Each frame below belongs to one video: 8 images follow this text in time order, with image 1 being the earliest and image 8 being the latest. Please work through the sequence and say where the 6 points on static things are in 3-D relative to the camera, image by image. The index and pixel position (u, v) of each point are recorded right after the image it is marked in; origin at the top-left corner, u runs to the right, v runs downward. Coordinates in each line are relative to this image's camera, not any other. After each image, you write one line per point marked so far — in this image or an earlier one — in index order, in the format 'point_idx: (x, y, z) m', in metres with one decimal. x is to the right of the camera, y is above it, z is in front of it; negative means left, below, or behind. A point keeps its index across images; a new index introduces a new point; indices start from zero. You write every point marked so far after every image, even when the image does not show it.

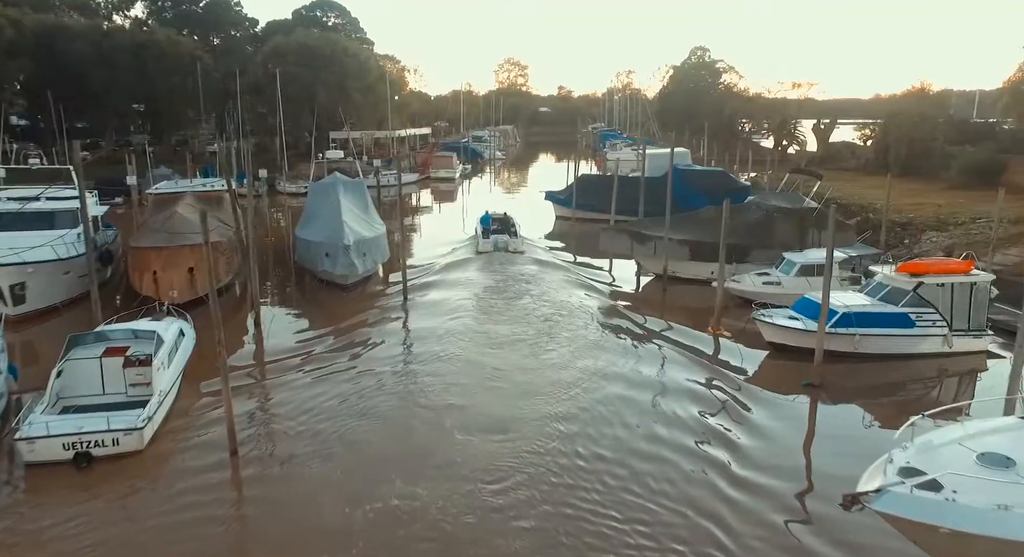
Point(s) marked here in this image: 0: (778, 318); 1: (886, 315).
0: (+6.2, -0.9, +16.9) m
1: (+8.4, -0.8, +16.3) m
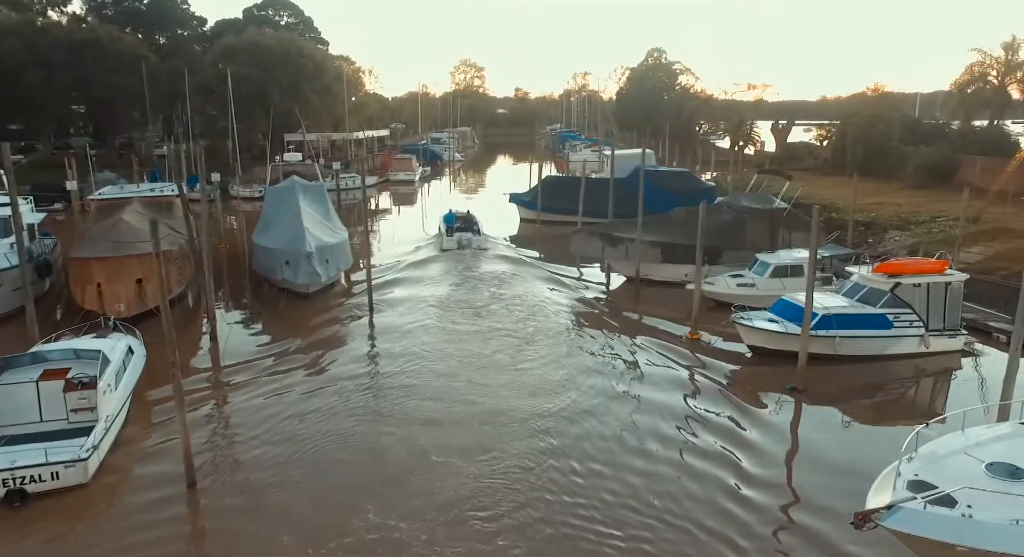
0: (+5.6, -1.0, +16.5) m
1: (+7.8, -0.8, +16.1) m
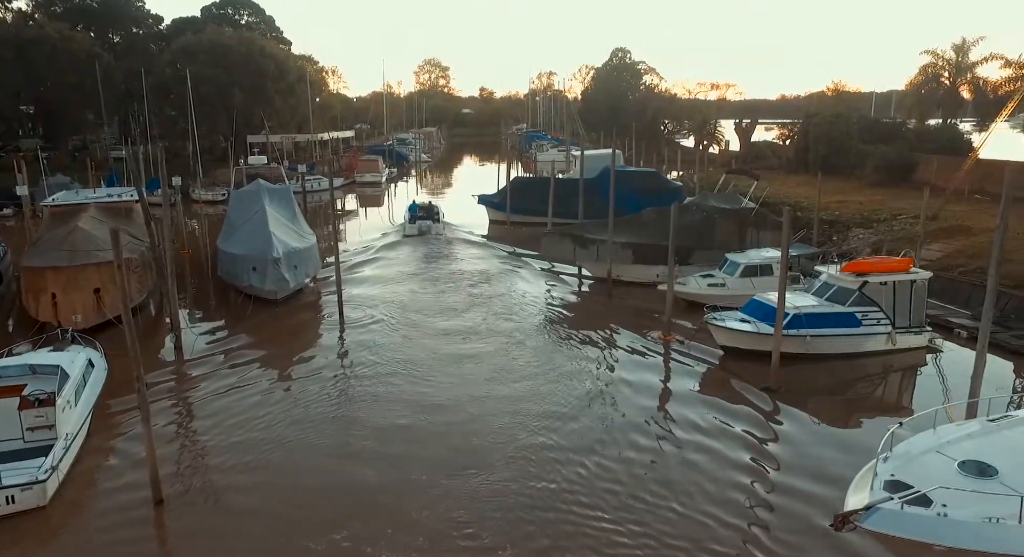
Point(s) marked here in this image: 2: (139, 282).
0: (+5.0, -1.0, +16.6) m
1: (+7.2, -0.8, +16.3) m
2: (-9.8, -0.2, +19.1) m
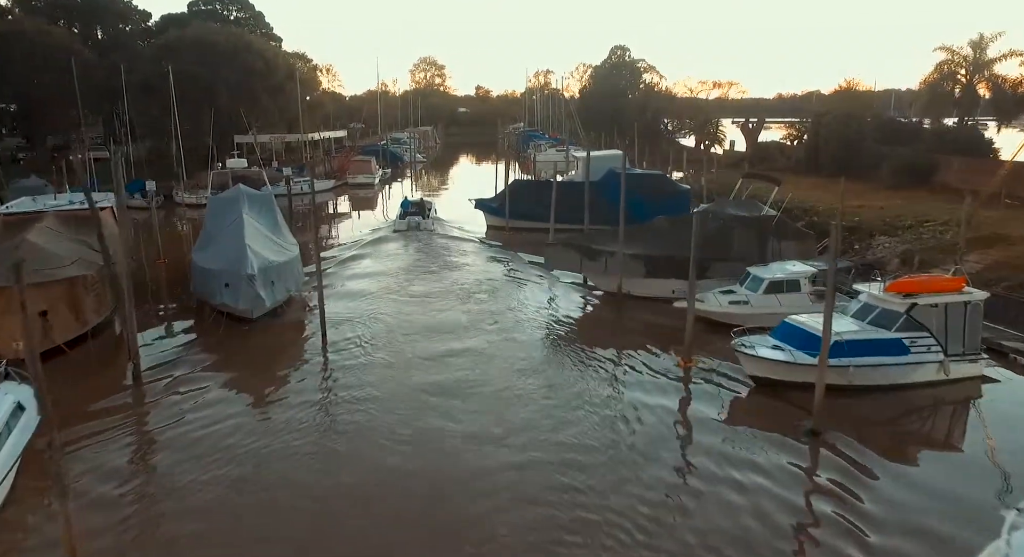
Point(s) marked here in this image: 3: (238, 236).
0: (+5.0, -1.4, +14.7) m
1: (+7.3, -1.3, +14.4) m
2: (-9.8, -0.6, +17.1) m
3: (-7.1, +1.1, +18.7) m
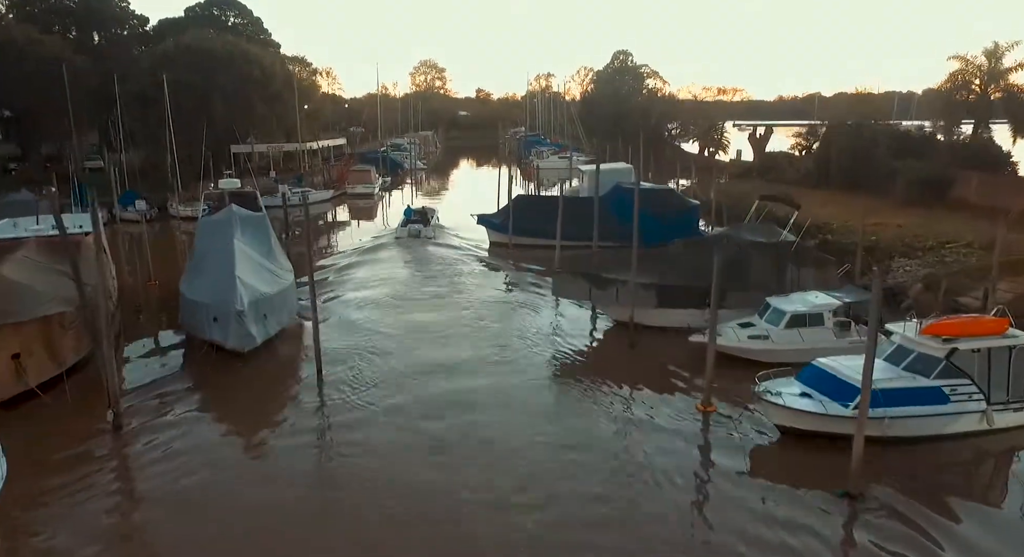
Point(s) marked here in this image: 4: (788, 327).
0: (+5.2, -2.2, +13.7) m
1: (+7.4, -2.0, +13.4) m
2: (-9.6, -1.4, +16.1) m
3: (-7.0, +0.3, +17.7) m
4: (+6.6, -1.2, +17.3) m
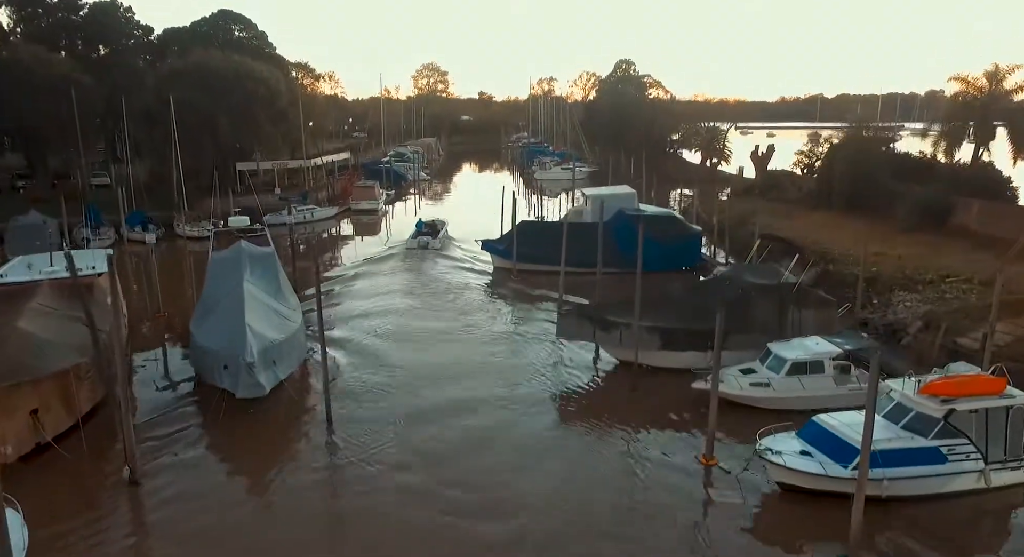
0: (+5.3, -3.4, +14.0) m
1: (+7.6, -3.2, +13.6) m
2: (-9.5, -2.5, +16.4) m
3: (-6.8, -0.8, +18.0) m
4: (+6.7, -2.3, +17.6) m
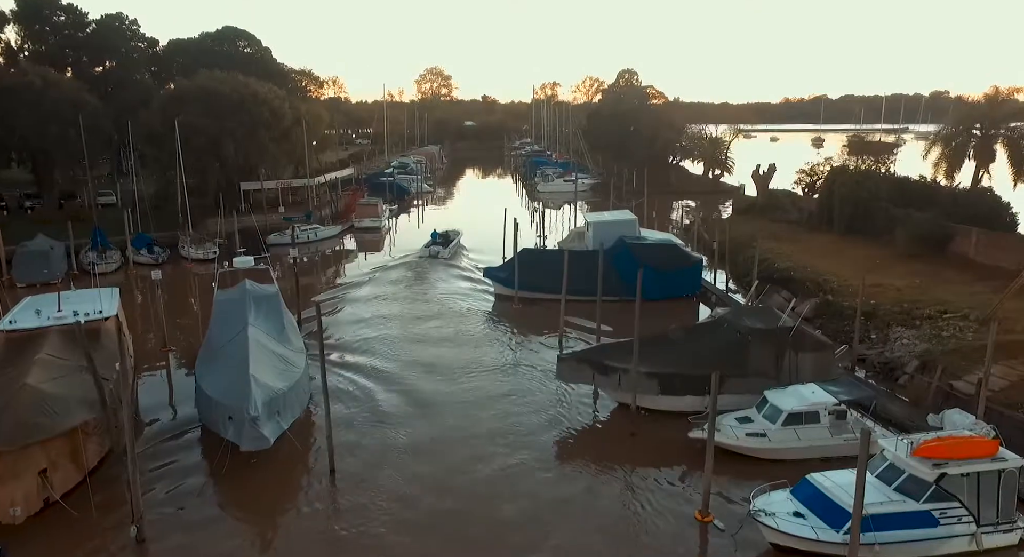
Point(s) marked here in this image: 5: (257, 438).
0: (+5.3, -4.6, +14.2) m
1: (+7.5, -4.5, +13.9) m
2: (-9.5, -3.7, +16.7) m
3: (-6.8, -2.0, +18.3) m
4: (+6.7, -3.6, +17.8) m
5: (-6.0, -3.6, +17.1) m
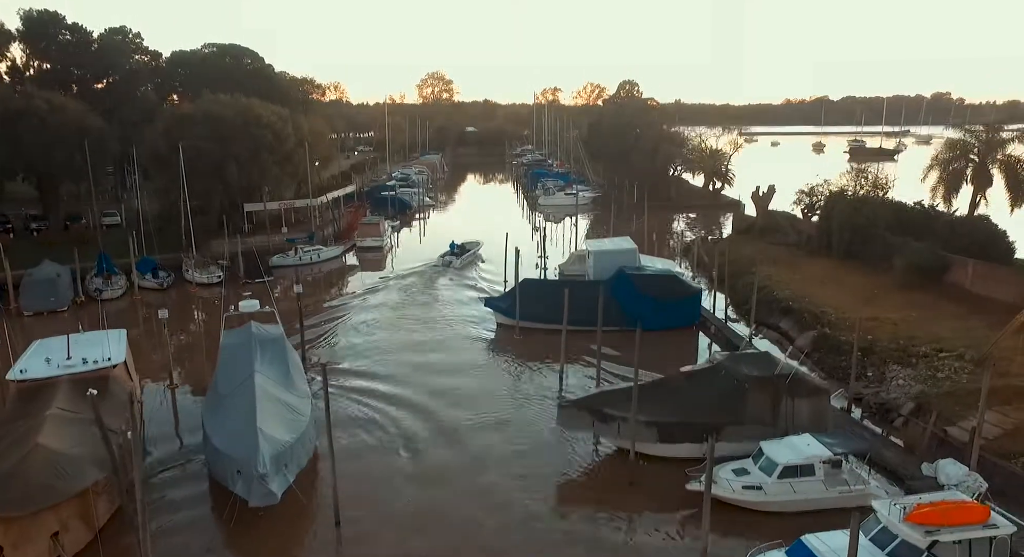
0: (+5.3, -6.0, +14.6) m
1: (+7.6, -5.9, +14.2) m
2: (-9.5, -5.1, +17.0) m
3: (-6.8, -3.4, +18.7) m
4: (+6.7, -5.0, +18.1) m
5: (-6.0, -5.0, +17.5) m
